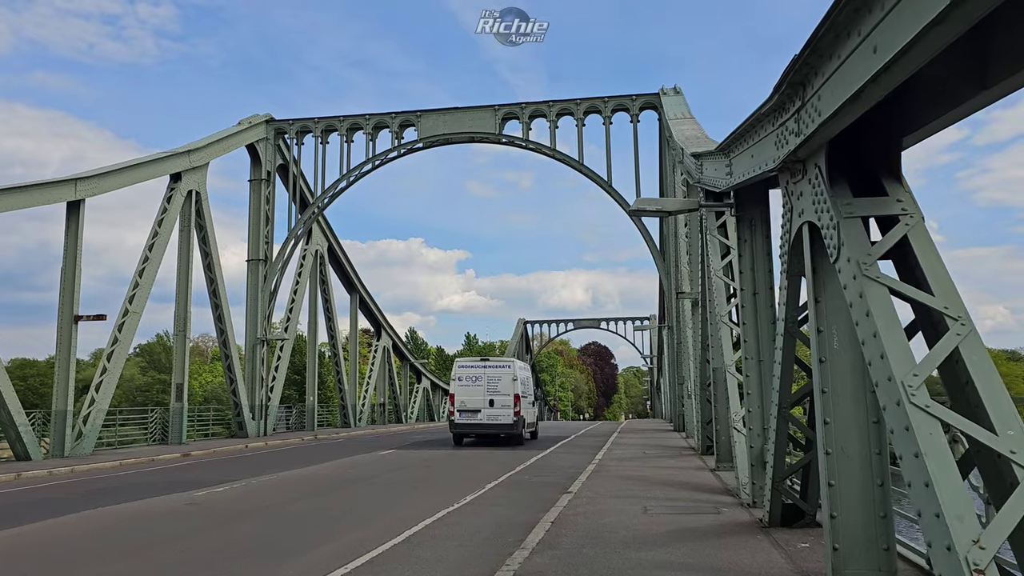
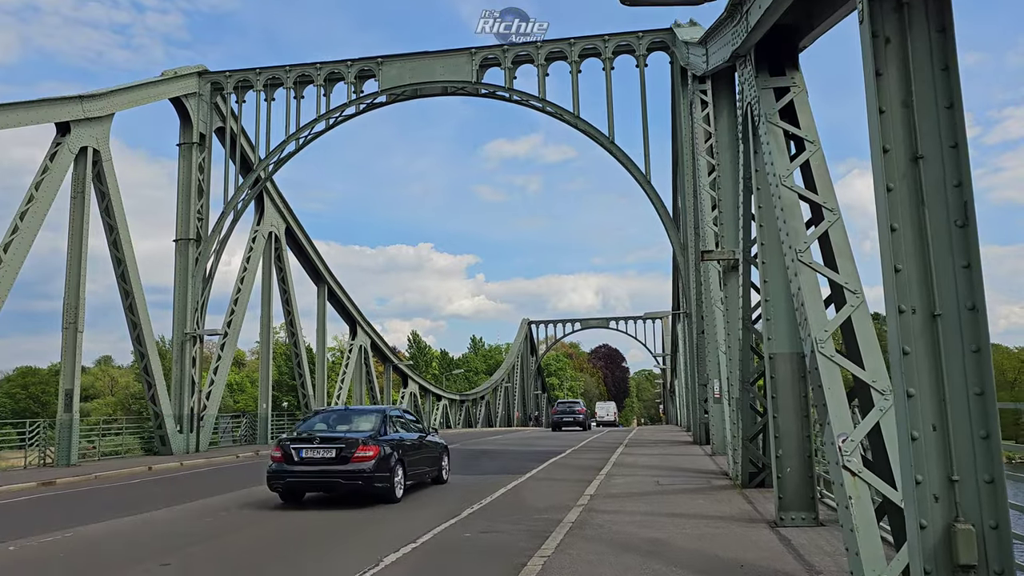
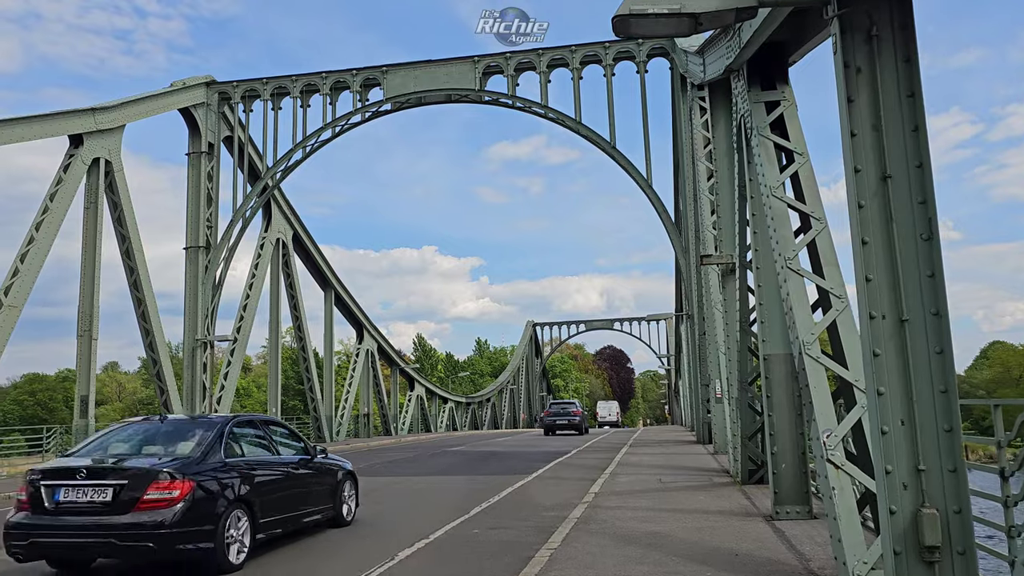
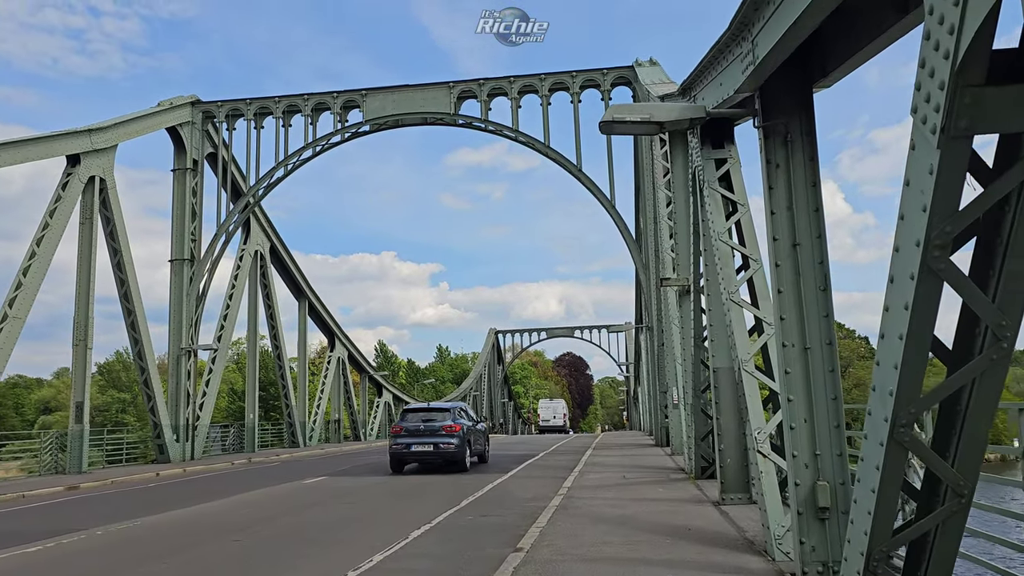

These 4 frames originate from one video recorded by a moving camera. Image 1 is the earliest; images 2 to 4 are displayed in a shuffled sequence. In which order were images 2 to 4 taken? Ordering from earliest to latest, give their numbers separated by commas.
4, 3, 2
